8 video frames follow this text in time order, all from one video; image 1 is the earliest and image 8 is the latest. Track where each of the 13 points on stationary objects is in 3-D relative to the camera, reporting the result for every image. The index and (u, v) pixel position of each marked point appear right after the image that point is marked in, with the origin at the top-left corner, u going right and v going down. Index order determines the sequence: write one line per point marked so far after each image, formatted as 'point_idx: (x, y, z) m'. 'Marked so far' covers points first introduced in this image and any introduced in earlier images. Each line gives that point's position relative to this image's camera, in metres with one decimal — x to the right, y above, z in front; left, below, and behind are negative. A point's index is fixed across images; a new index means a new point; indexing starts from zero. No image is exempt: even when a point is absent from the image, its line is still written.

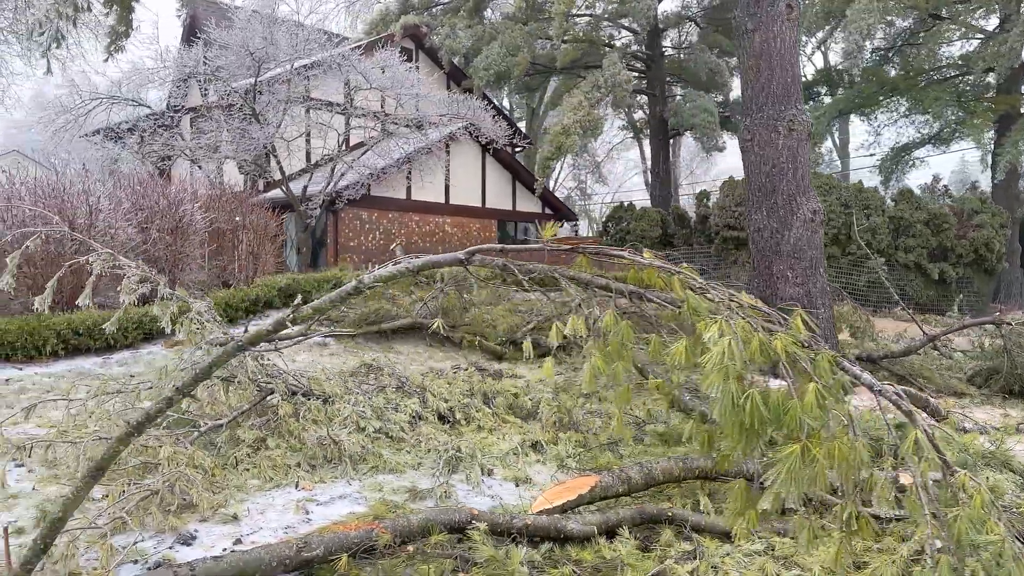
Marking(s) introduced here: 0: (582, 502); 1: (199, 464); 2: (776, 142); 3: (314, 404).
0: (+0.3, -0.9, +3.4) m
1: (-1.4, -0.8, +3.6) m
2: (+2.0, +1.1, +6.4) m
3: (-1.1, -0.6, +4.4) m
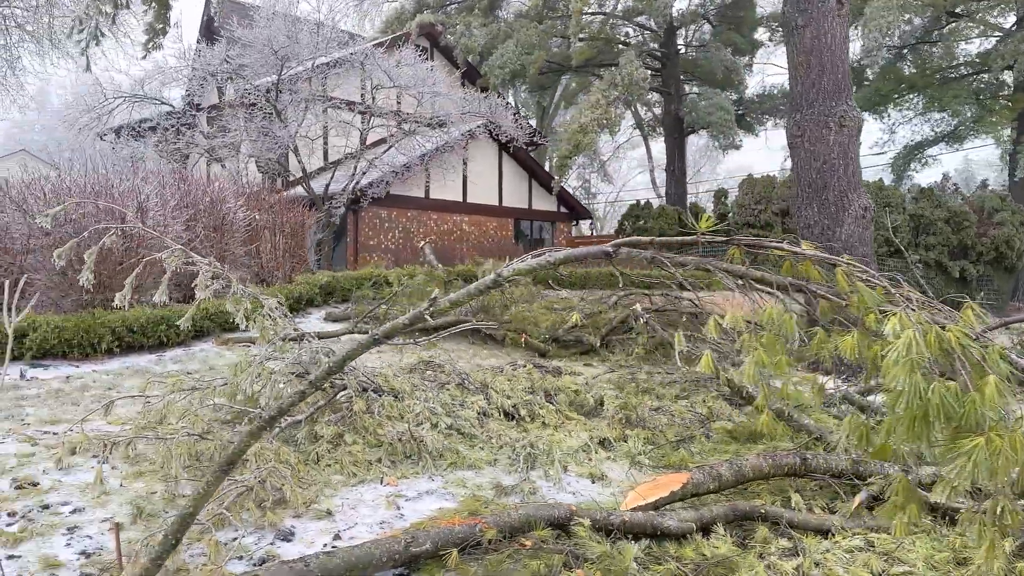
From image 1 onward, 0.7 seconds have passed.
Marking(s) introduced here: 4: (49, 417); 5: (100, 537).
0: (+0.7, -0.9, +3.4) m
1: (-1.0, -0.7, +3.6) m
2: (+2.4, +1.1, +6.4) m
3: (-0.7, -0.6, +4.4) m
4: (-2.4, -0.7, +4.5) m
5: (-1.5, -0.9, +3.1) m
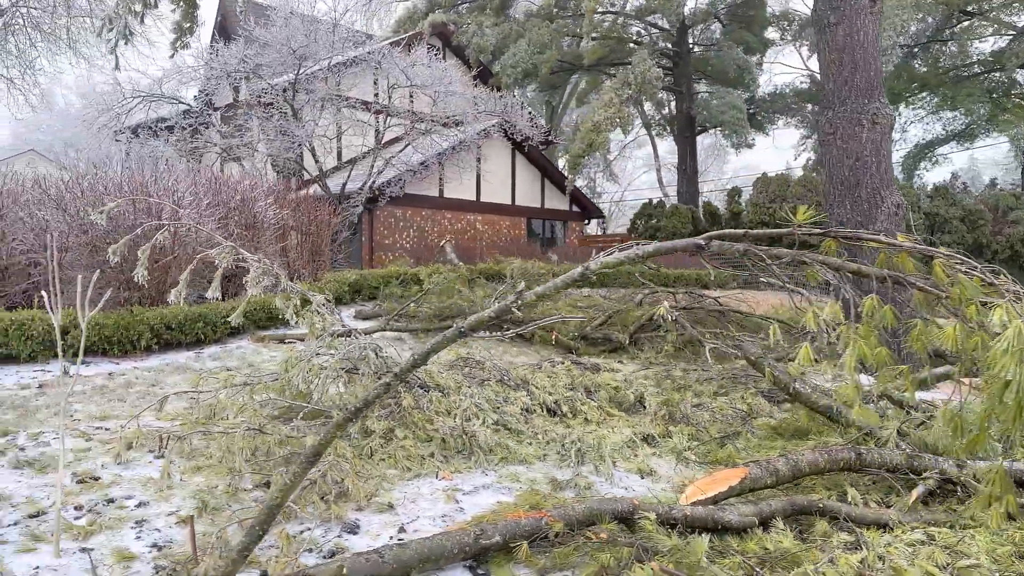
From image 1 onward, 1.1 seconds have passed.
0: (+0.9, -0.8, +3.4) m
1: (-0.7, -0.7, +3.6) m
2: (+2.7, +1.2, +6.4) m
3: (-0.4, -0.6, +4.4) m
4: (-2.2, -0.7, +4.5) m
5: (-1.3, -0.9, +3.1) m
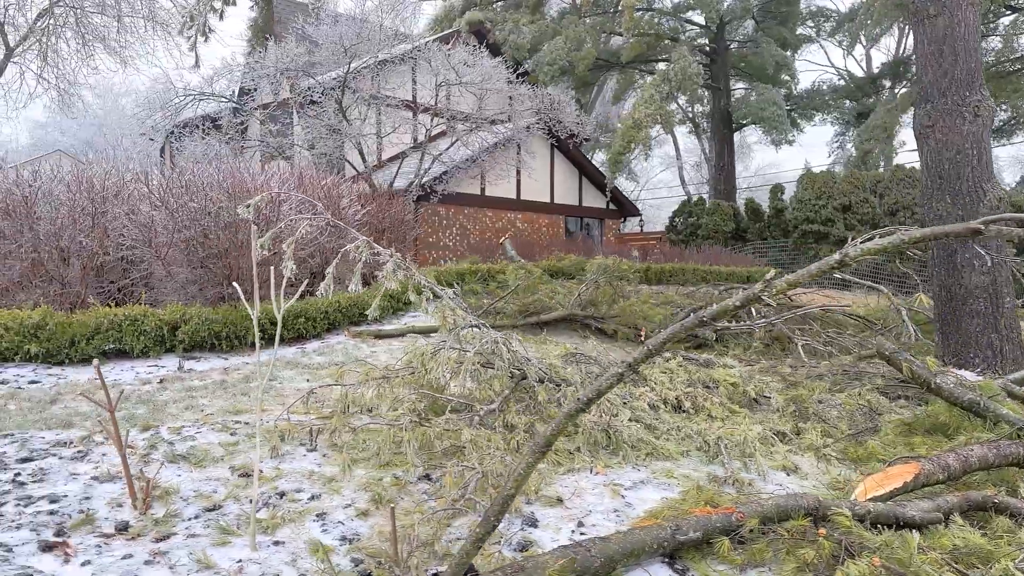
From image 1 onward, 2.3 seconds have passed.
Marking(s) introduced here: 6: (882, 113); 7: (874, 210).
0: (+1.6, -0.8, +3.3) m
1: (-0.1, -0.7, +3.6) m
2: (+3.4, +1.2, +6.3) m
3: (+0.3, -0.5, +4.4) m
4: (-1.5, -0.6, +4.5) m
5: (-0.6, -0.9, +3.1) m
6: (+8.7, +4.1, +19.6) m
7: (+7.2, +1.5, +16.6) m
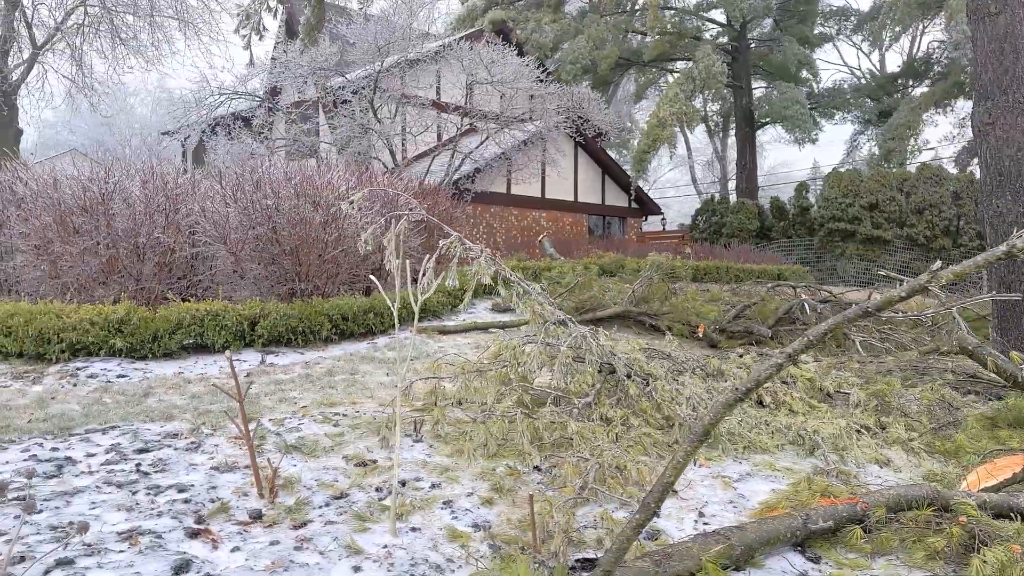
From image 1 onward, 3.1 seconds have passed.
0: (+2.0, -0.8, +3.4) m
1: (+0.4, -0.7, +3.6) m
2: (+3.9, +1.2, +6.3) m
3: (+0.7, -0.5, +4.5) m
4: (-1.0, -0.6, +4.5) m
5: (-0.1, -0.8, +3.1) m
6: (+9.3, +4.1, +19.6) m
7: (+7.8, +1.6, +16.7) m
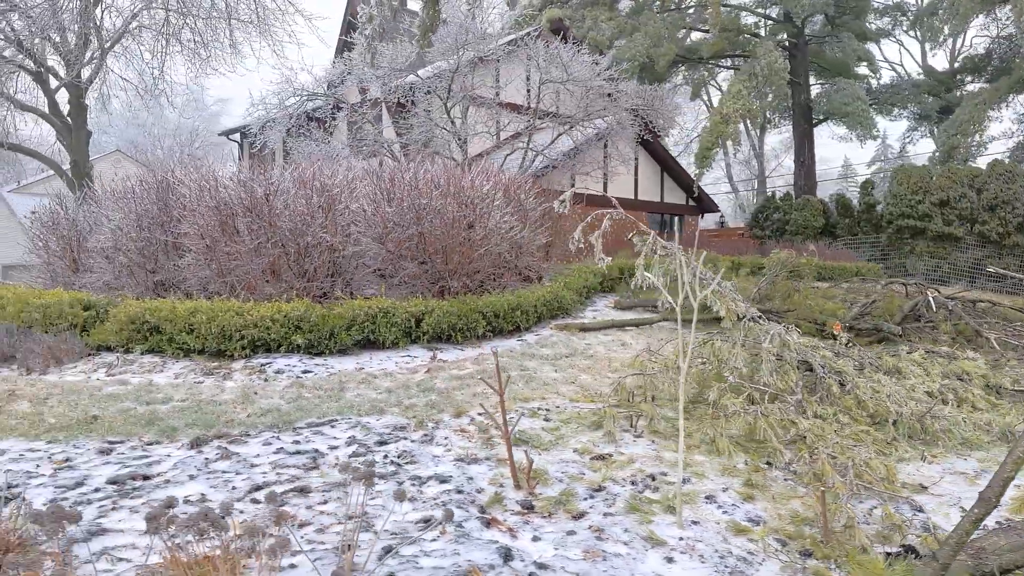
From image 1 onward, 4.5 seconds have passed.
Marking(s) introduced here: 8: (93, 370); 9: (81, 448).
0: (+3.1, -0.8, +3.3) m
1: (+1.4, -0.7, +3.7) m
2: (+5.0, +1.2, +6.2) m
3: (+1.8, -0.5, +4.5) m
4: (0.0, -0.6, +4.6) m
5: (+0.9, -0.8, +3.2) m
6: (+10.7, +4.2, +19.4) m
7: (+9.1, +1.6, +16.5) m
8: (-2.6, -0.5, +5.2) m
9: (-2.0, -0.7, +3.9) m
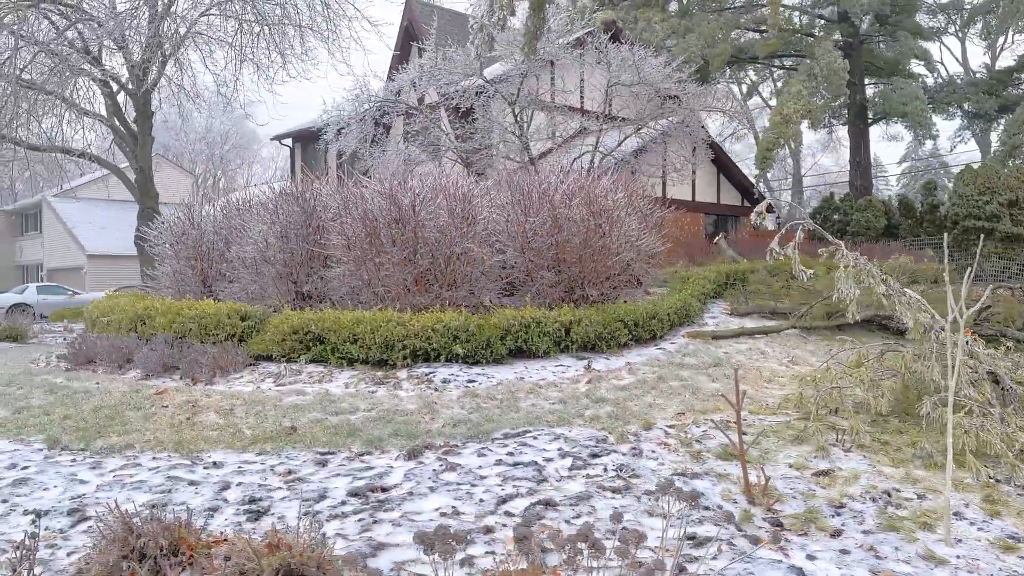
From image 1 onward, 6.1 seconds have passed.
0: (+4.0, -0.8, +3.3) m
1: (+2.4, -0.7, +3.7) m
2: (+6.0, +1.2, +6.1) m
3: (+2.8, -0.6, +4.5) m
4: (+1.0, -0.7, +4.6) m
5: (+1.8, -0.9, +3.2) m
6: (+12.0, +4.2, +19.1) m
7: (+10.4, +1.6, +16.3) m
8: (-1.6, -0.6, +5.2) m
9: (-1.0, -0.8, +3.9) m
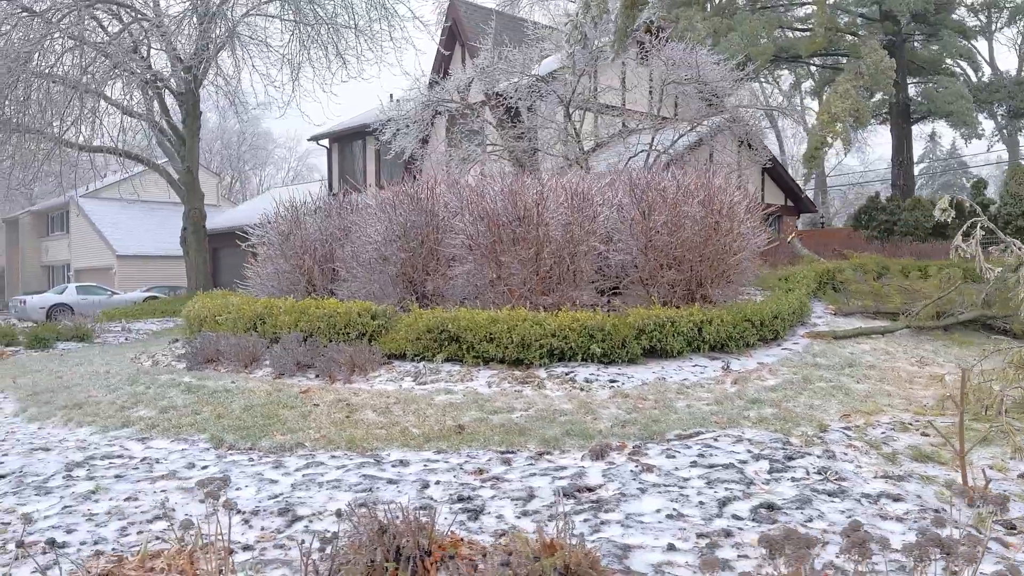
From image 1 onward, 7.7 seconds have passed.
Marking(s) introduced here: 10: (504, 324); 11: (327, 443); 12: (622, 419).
0: (+4.9, -0.8, +3.2) m
1: (+3.3, -0.7, +3.6) m
2: (+6.9, +1.2, +6.0) m
3: (+3.6, -0.6, +4.4) m
4: (+1.9, -0.7, +4.6) m
5: (+2.7, -0.9, +3.1) m
6: (+13.1, +4.2, +19.0) m
7: (+11.4, +1.6, +16.1) m
8: (-0.7, -0.6, +5.2) m
9: (-0.1, -0.8, +3.9) m
10: (0.0, -0.2, +5.3) m
11: (-0.9, -0.8, +4.2) m
12: (+0.6, -0.7, +4.4) m
